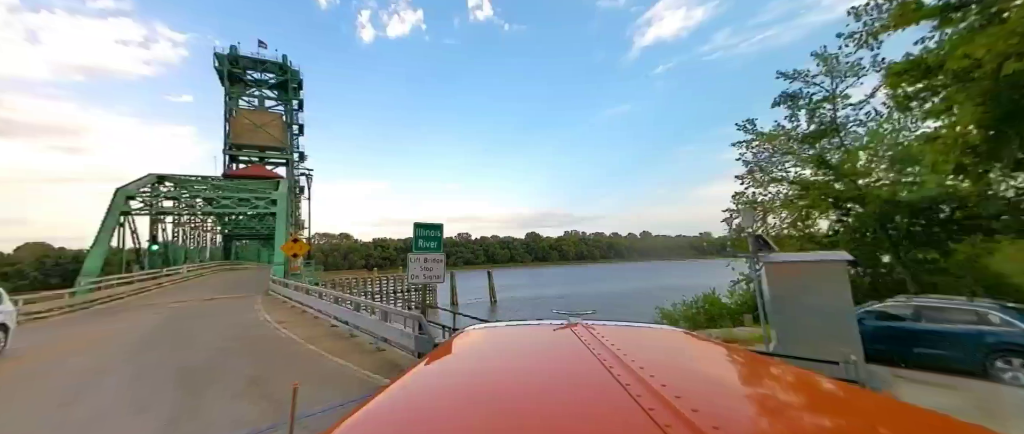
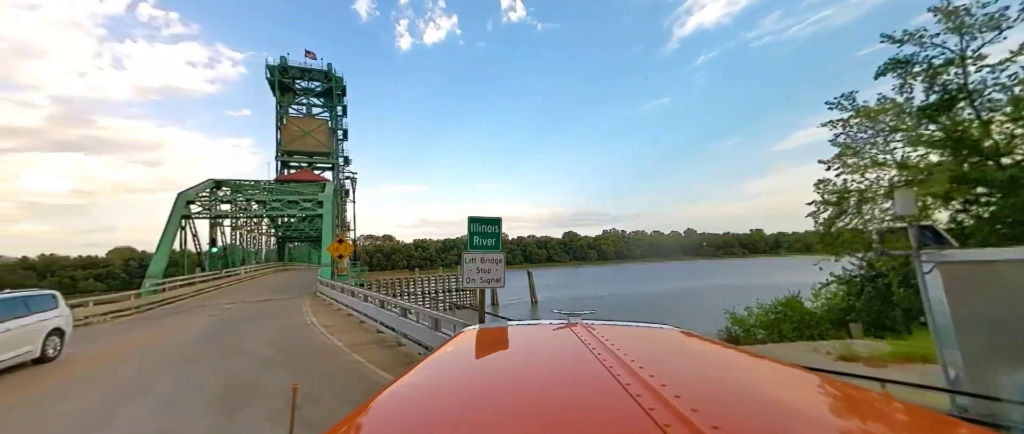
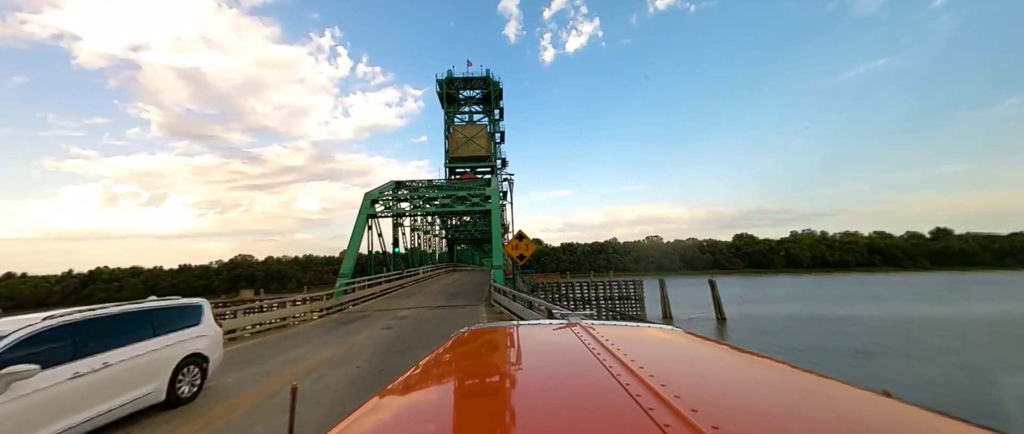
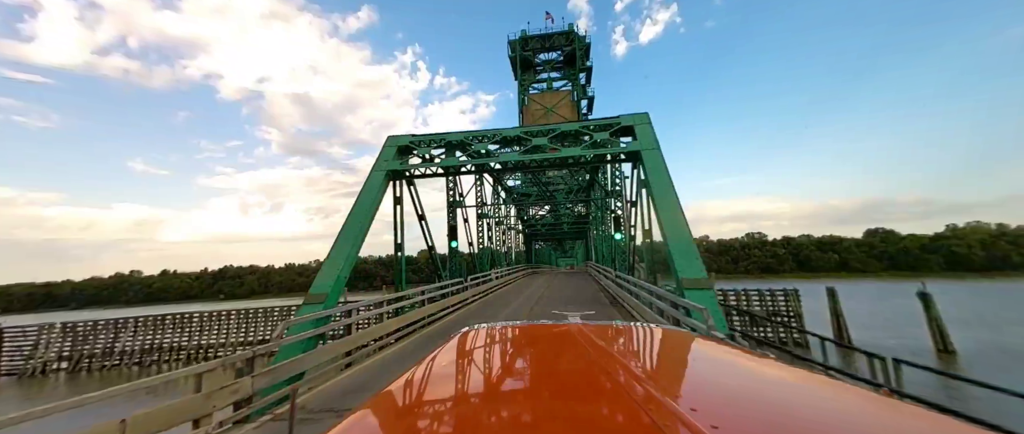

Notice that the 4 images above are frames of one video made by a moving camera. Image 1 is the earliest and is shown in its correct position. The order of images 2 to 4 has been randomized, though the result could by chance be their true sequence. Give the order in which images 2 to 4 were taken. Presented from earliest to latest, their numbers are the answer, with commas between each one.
2, 3, 4
